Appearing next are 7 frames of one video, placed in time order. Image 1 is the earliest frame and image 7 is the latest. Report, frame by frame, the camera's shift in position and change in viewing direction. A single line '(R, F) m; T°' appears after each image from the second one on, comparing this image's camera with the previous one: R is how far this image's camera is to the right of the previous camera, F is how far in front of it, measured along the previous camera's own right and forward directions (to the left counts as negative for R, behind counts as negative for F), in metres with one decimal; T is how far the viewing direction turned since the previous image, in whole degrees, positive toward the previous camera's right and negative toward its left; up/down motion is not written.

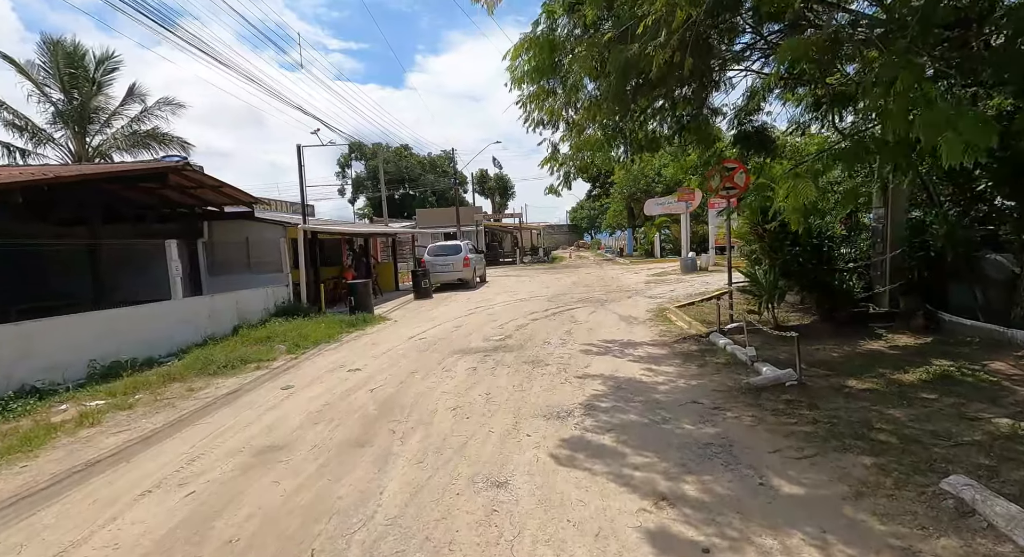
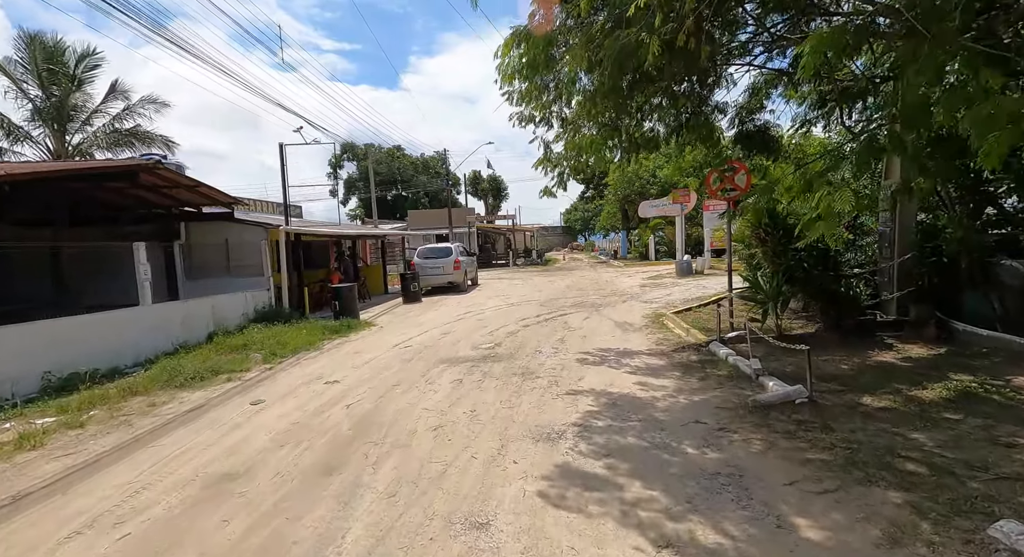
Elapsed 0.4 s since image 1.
(+0.1, +0.5) m; +1°
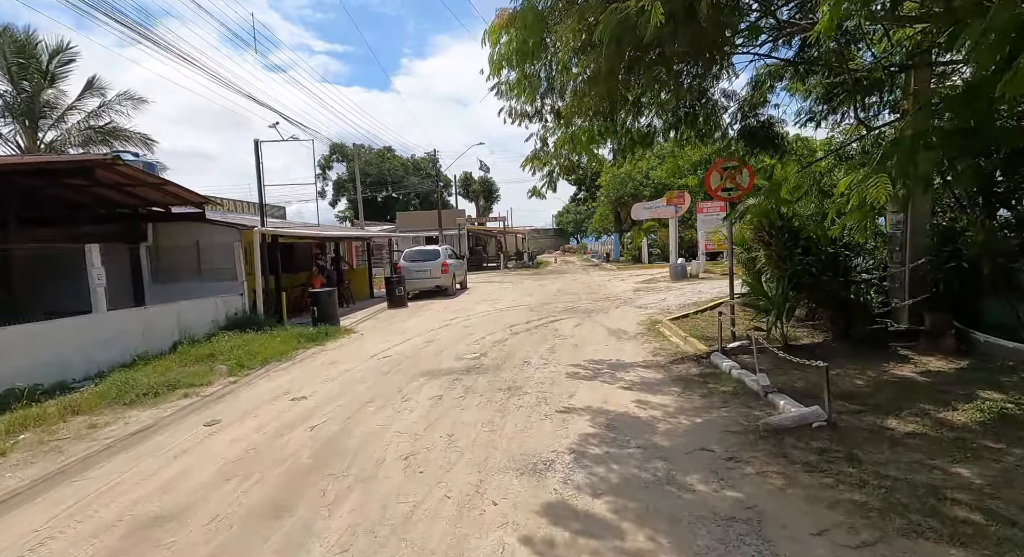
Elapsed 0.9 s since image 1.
(+0.1, +0.6) m; +1°
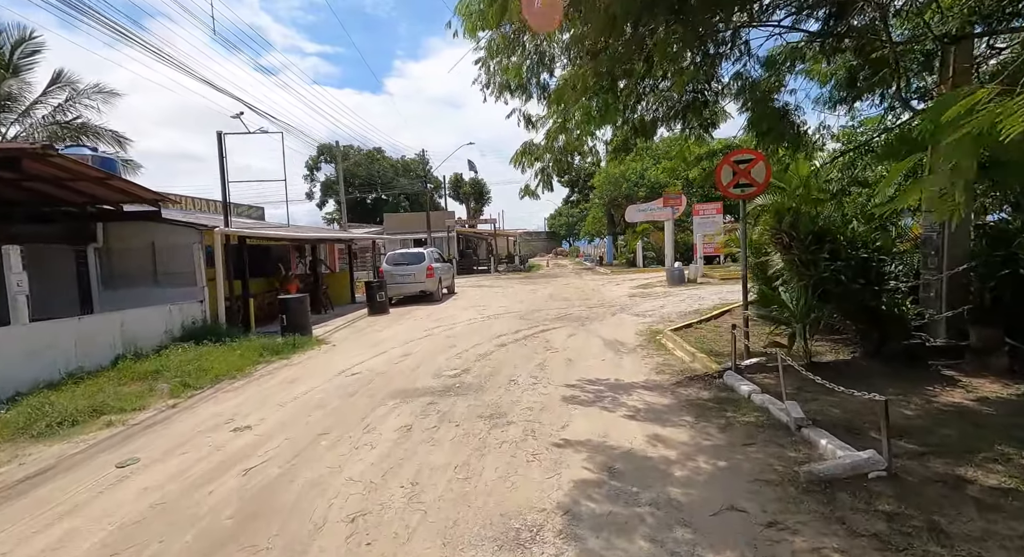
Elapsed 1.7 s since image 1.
(+0.1, +1.0) m; +1°
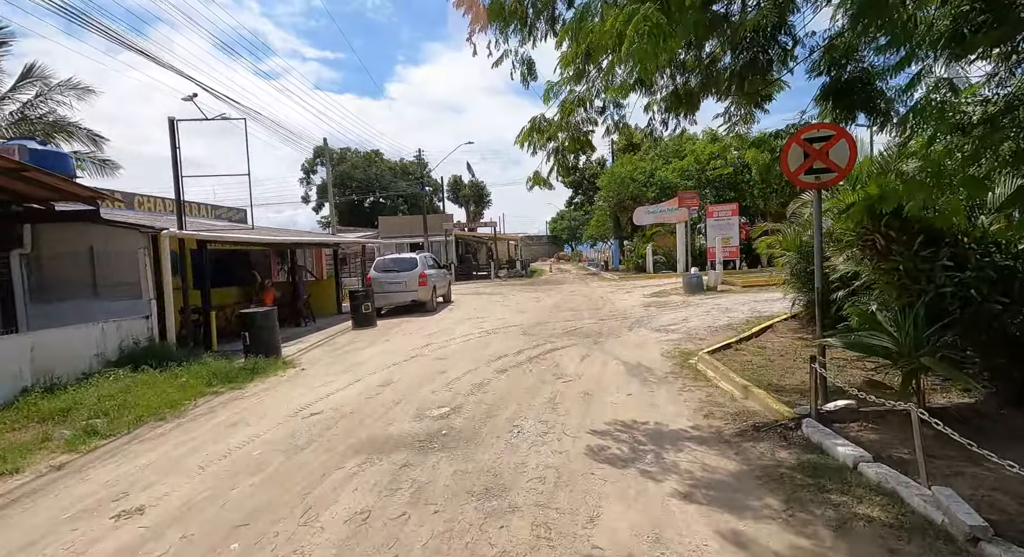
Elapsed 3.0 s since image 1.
(0.0, +1.7) m; 0°
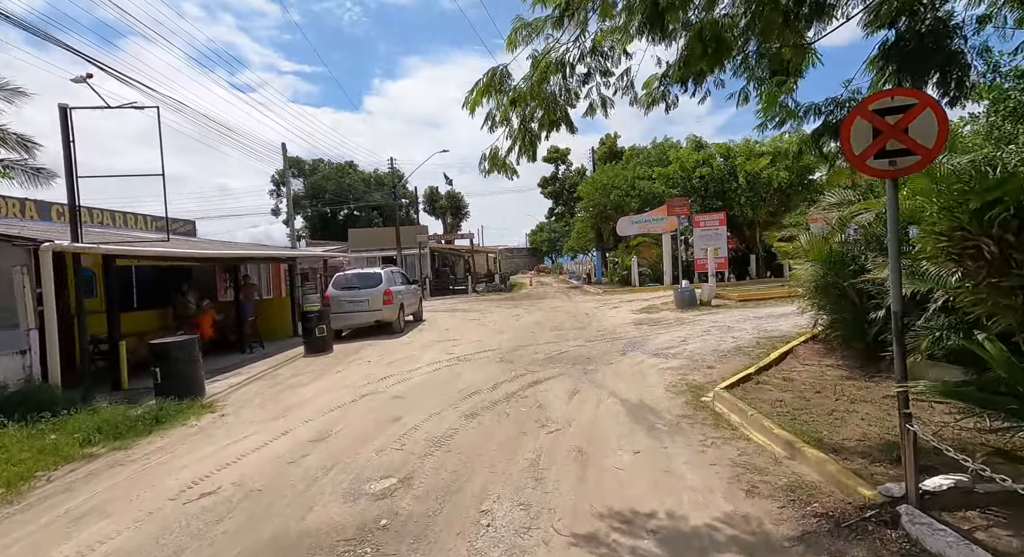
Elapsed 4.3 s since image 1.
(+0.1, +1.6) m; +2°
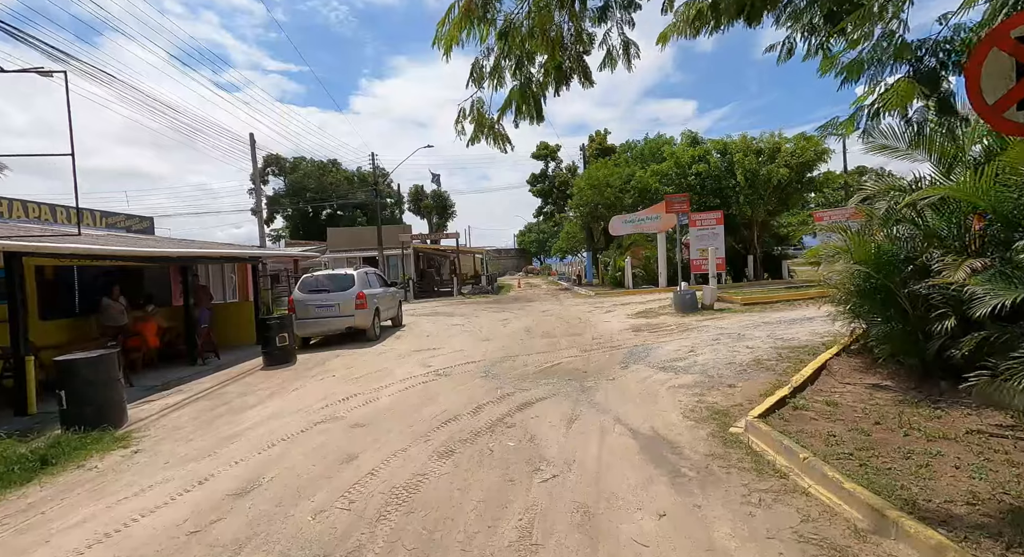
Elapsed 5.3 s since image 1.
(0.0, +1.3) m; +1°
